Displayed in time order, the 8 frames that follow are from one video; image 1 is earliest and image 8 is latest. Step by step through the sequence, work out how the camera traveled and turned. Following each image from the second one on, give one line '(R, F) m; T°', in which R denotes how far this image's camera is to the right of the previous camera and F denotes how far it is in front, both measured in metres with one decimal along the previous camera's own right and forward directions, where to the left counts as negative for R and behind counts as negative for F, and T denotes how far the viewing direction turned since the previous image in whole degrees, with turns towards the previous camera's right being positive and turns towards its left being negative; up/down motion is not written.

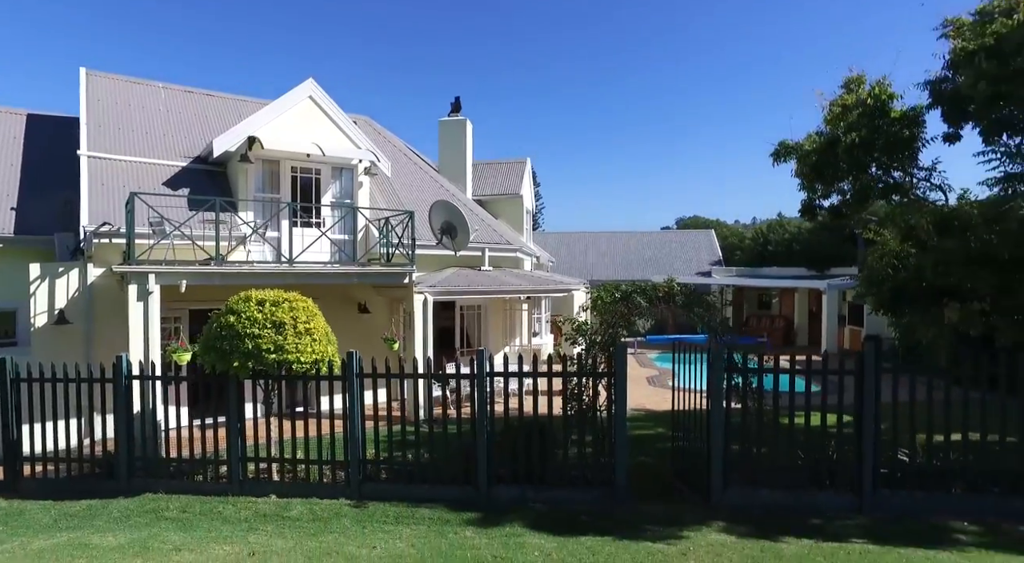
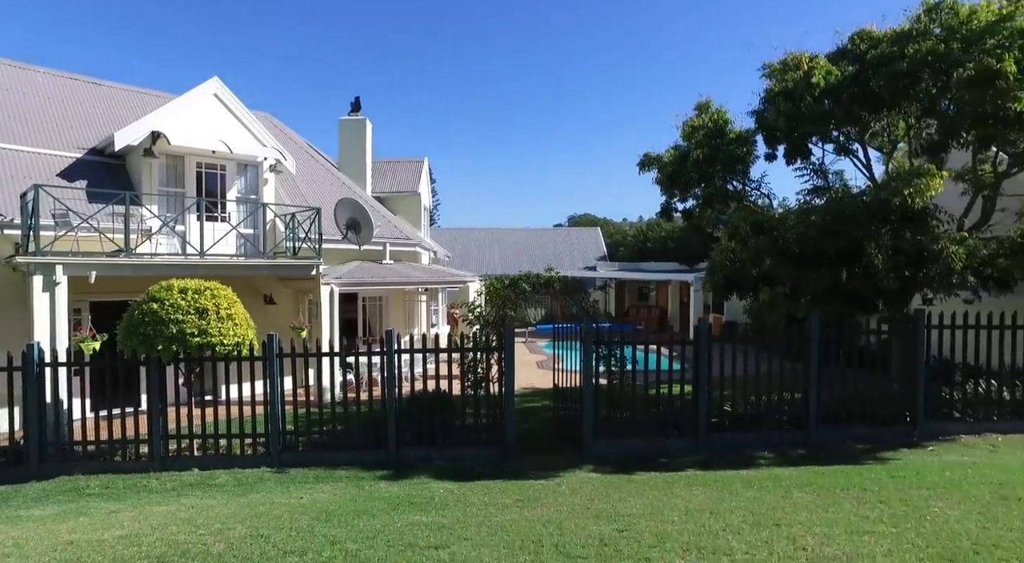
(-0.2, -1.3) m; +10°
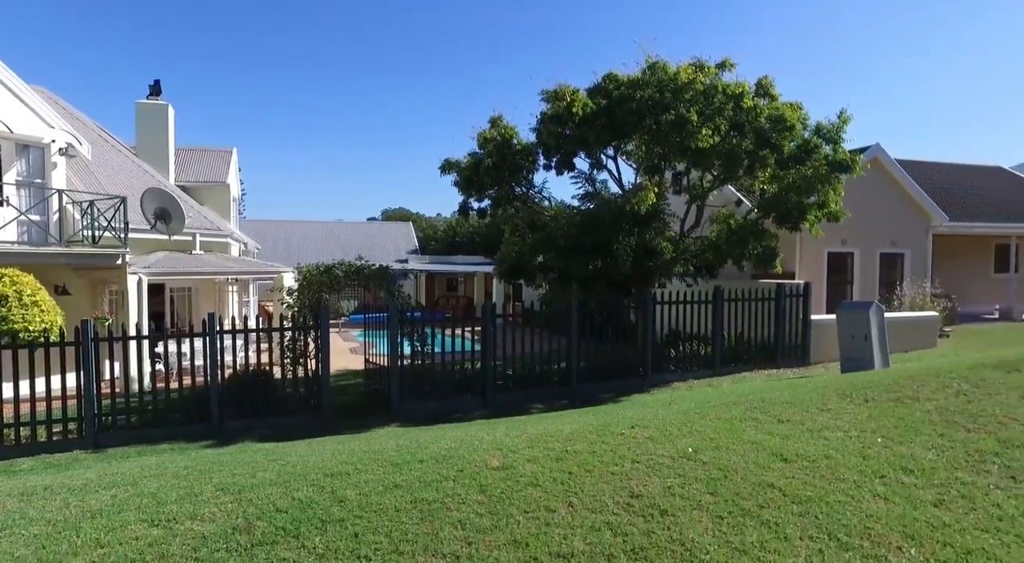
(-0.1, -1.6) m; +17°
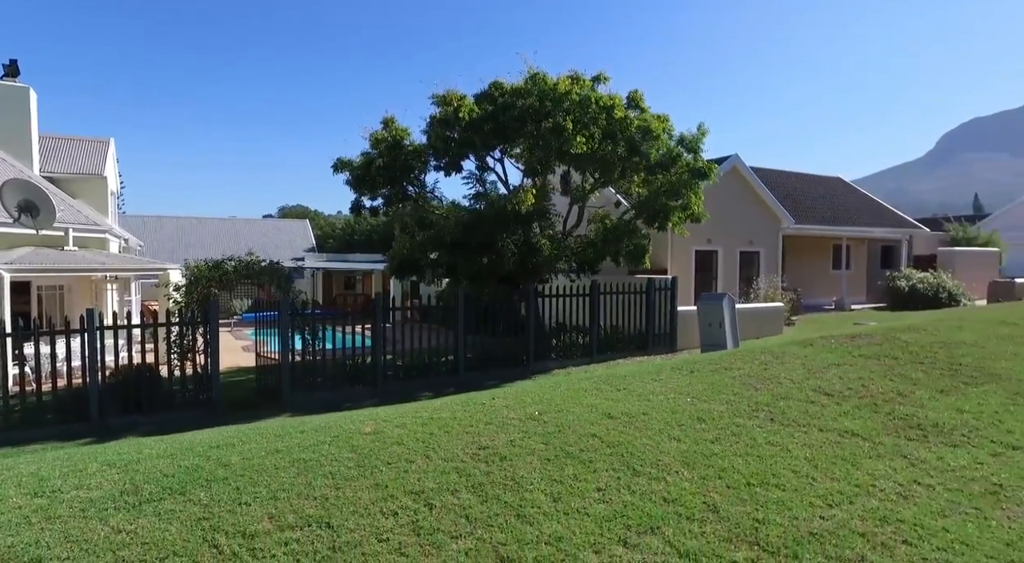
(+0.3, -0.7) m; +9°
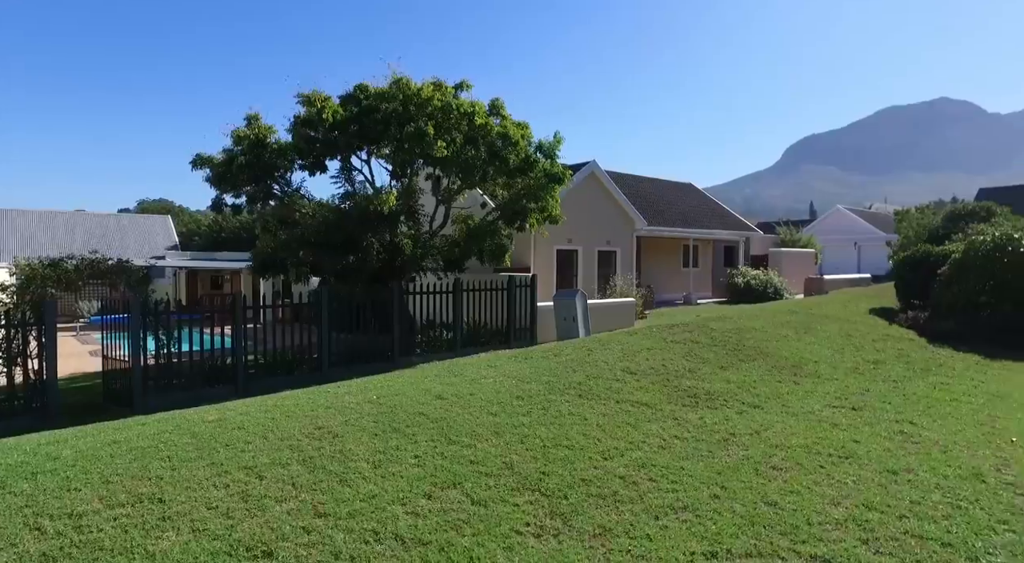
(+0.4, -0.6) m; +11°
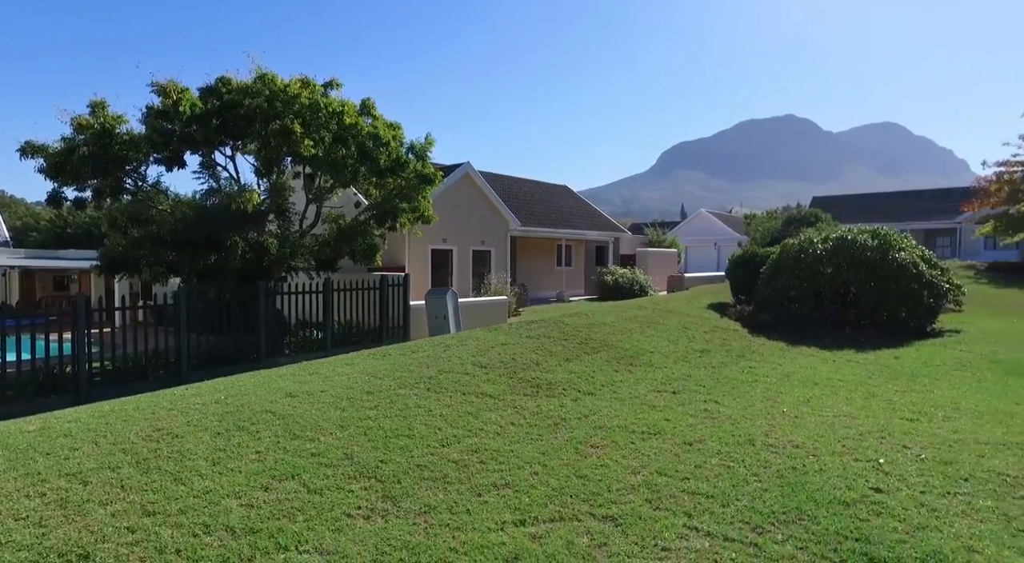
(+0.4, -0.4) m; +10°
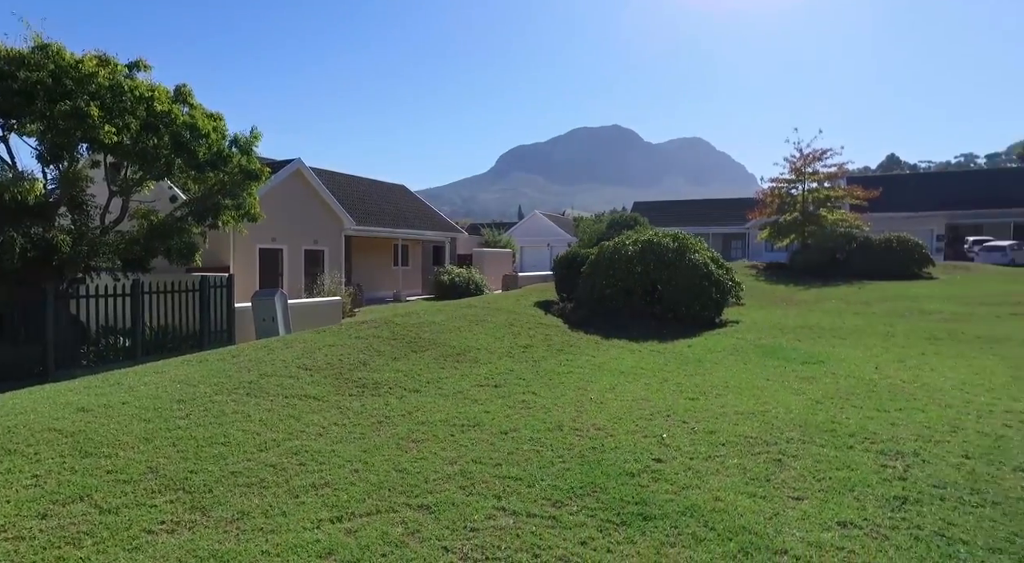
(+0.2, -0.2) m; +14°
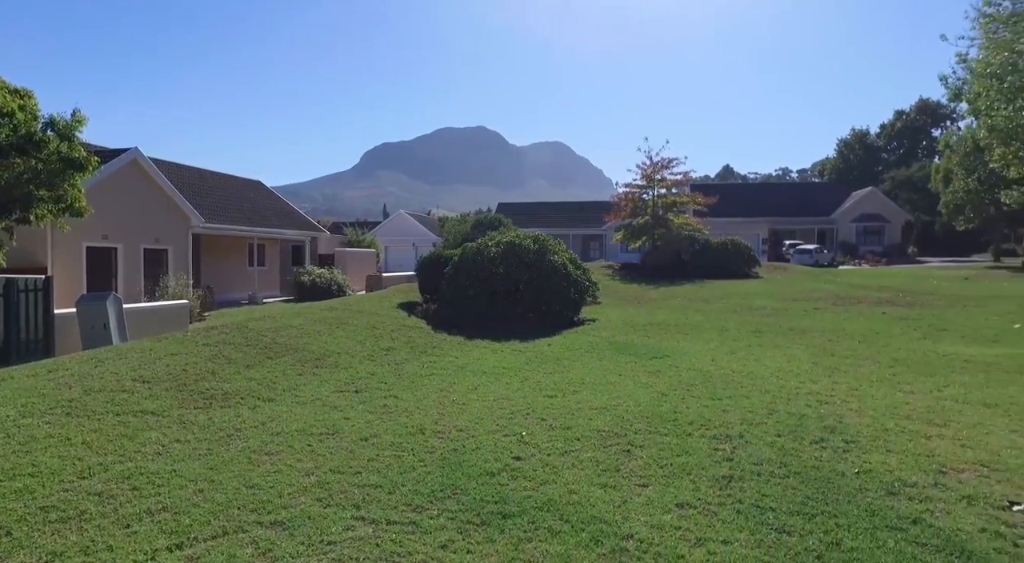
(+0.1, 0.0) m; +12°
